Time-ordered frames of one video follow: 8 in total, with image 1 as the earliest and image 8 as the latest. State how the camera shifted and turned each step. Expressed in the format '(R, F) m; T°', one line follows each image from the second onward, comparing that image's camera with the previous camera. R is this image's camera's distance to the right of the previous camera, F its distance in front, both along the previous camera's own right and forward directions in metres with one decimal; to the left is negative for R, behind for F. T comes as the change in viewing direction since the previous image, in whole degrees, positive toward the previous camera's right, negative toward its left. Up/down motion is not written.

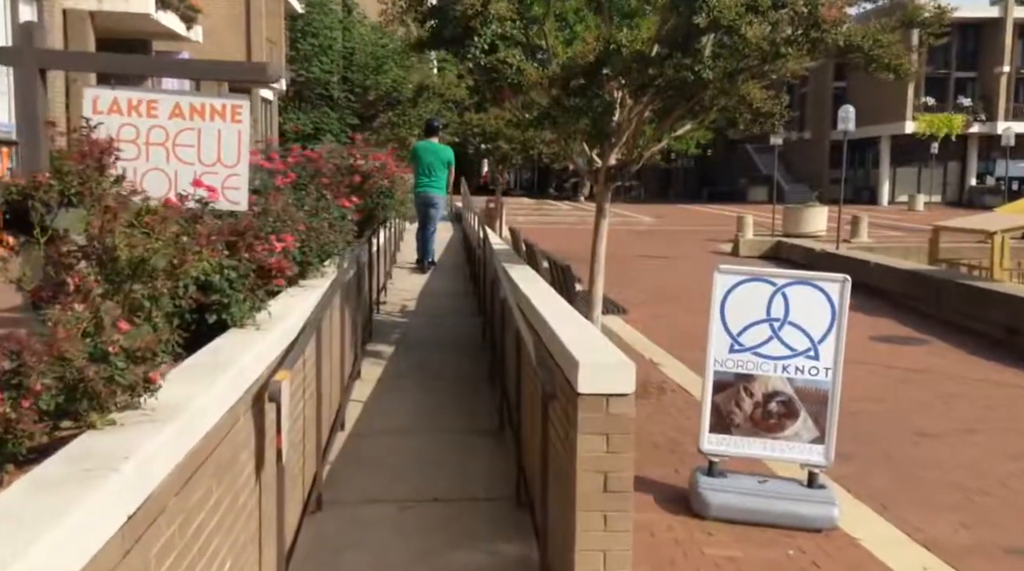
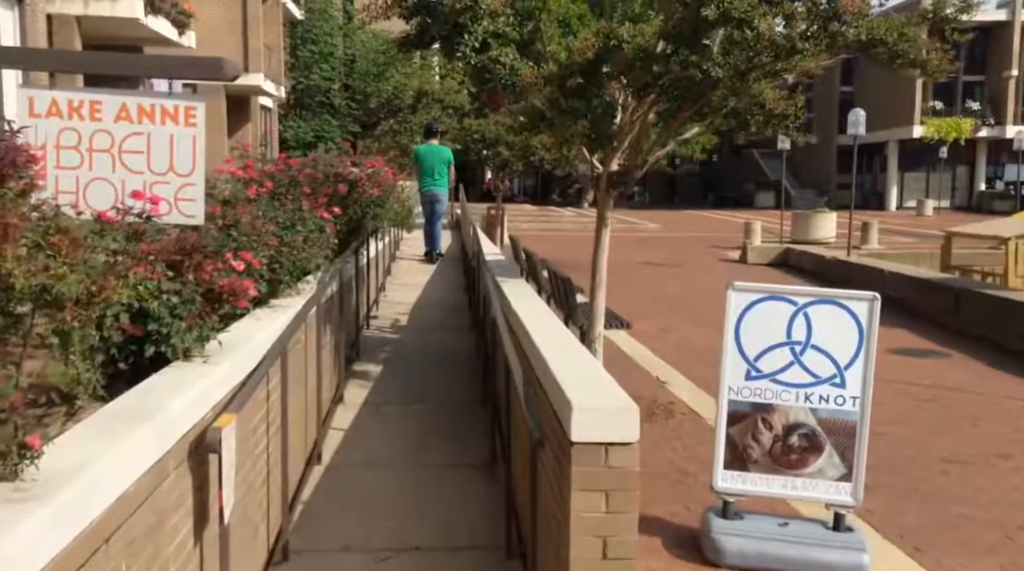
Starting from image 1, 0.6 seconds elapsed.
(+0.1, +0.6) m; 0°
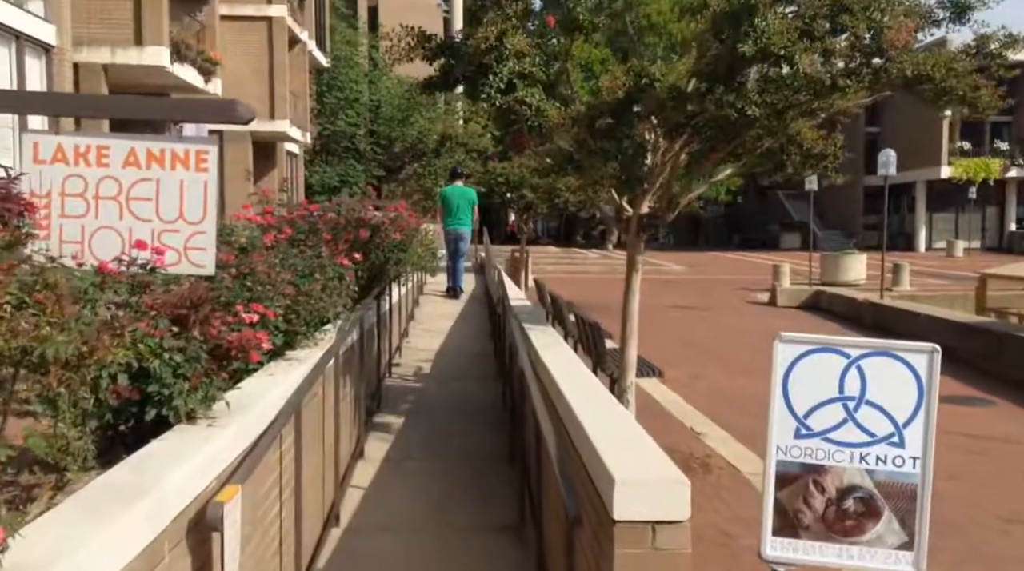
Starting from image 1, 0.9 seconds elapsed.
(0.0, +0.3) m; -1°
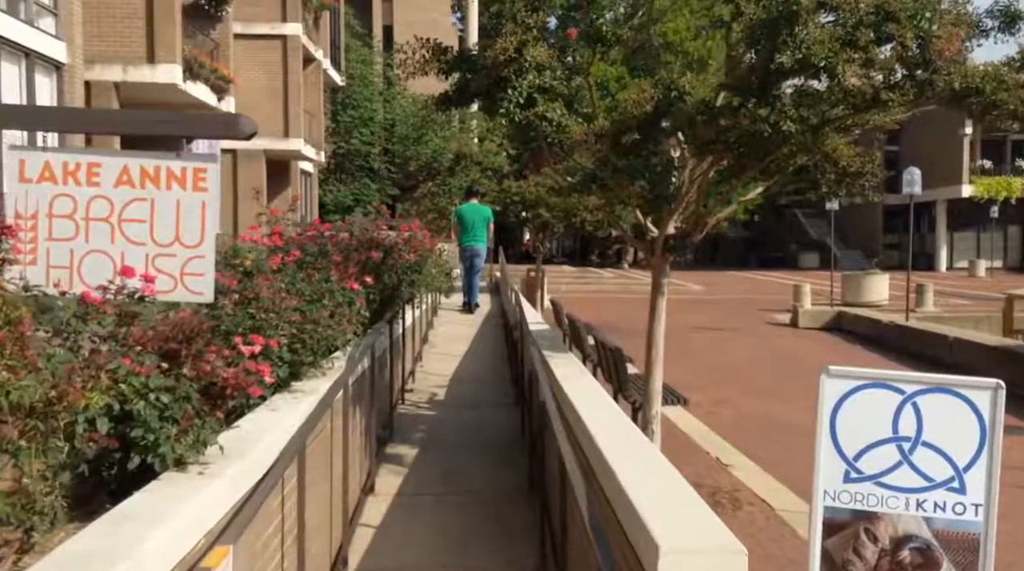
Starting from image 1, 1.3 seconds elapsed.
(0.0, +0.4) m; -1°
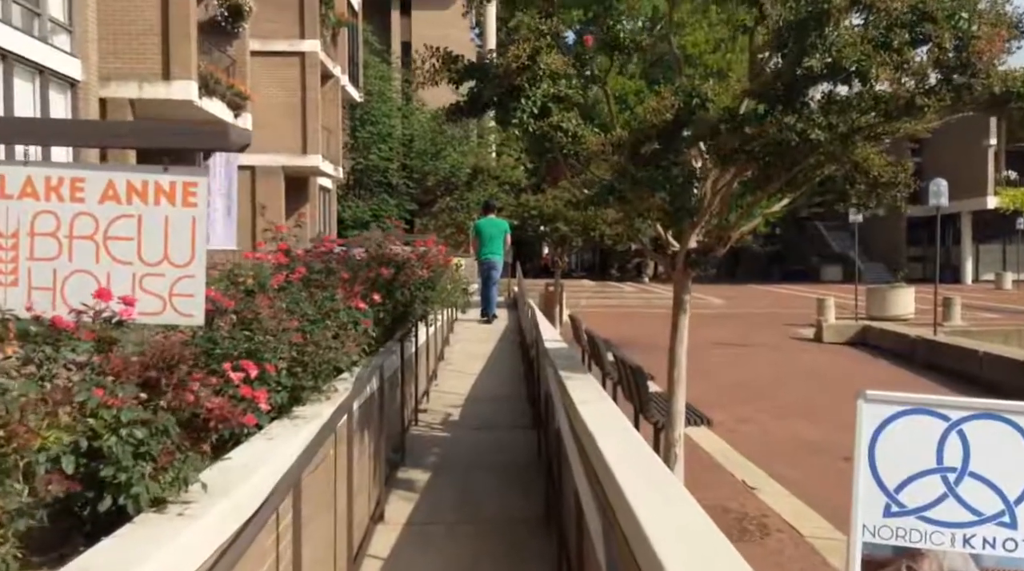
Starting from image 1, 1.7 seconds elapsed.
(0.0, +0.3) m; -1°
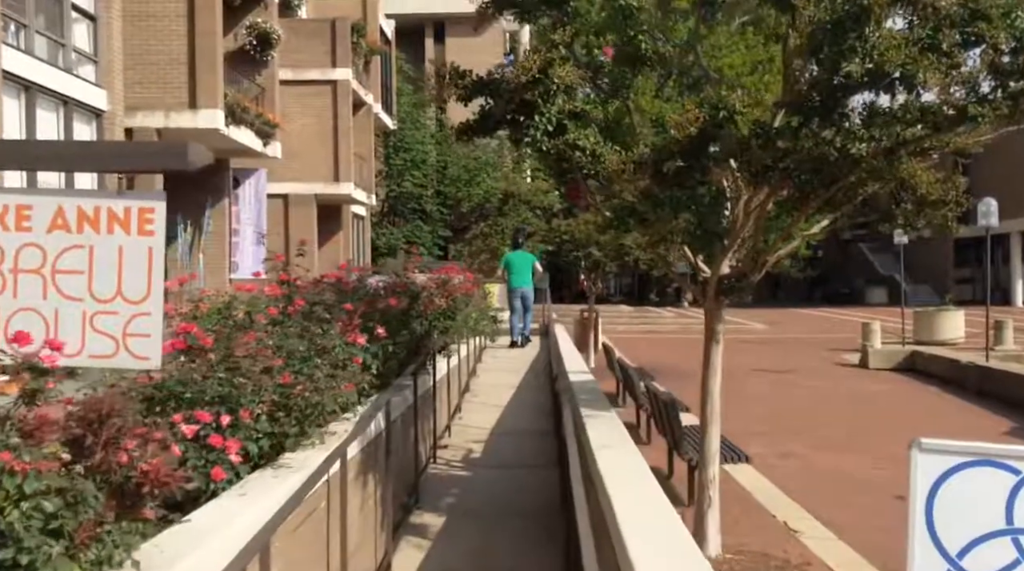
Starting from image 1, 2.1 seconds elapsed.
(+0.1, +0.5) m; -2°
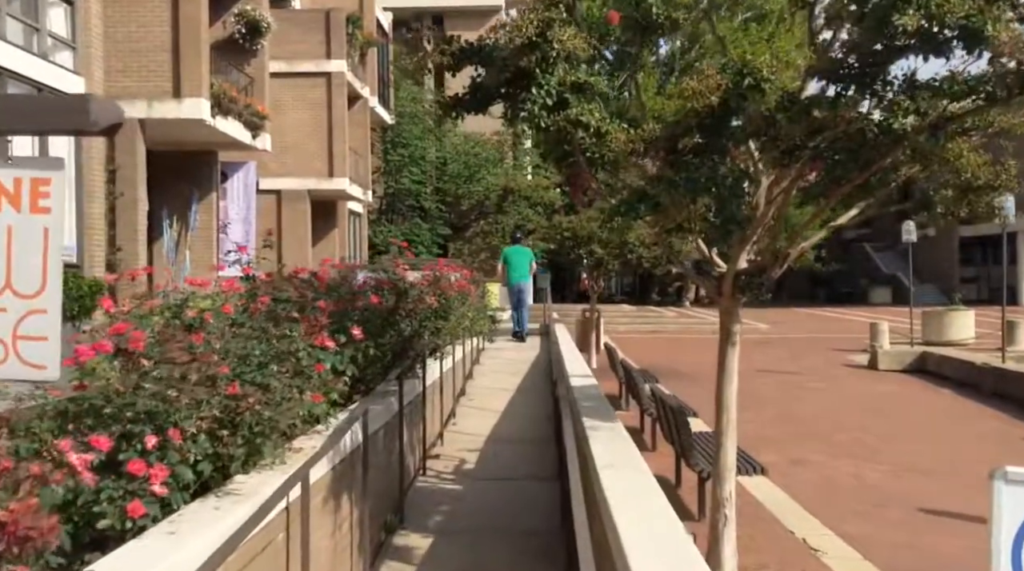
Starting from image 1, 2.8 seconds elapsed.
(0.0, +0.8) m; 0°
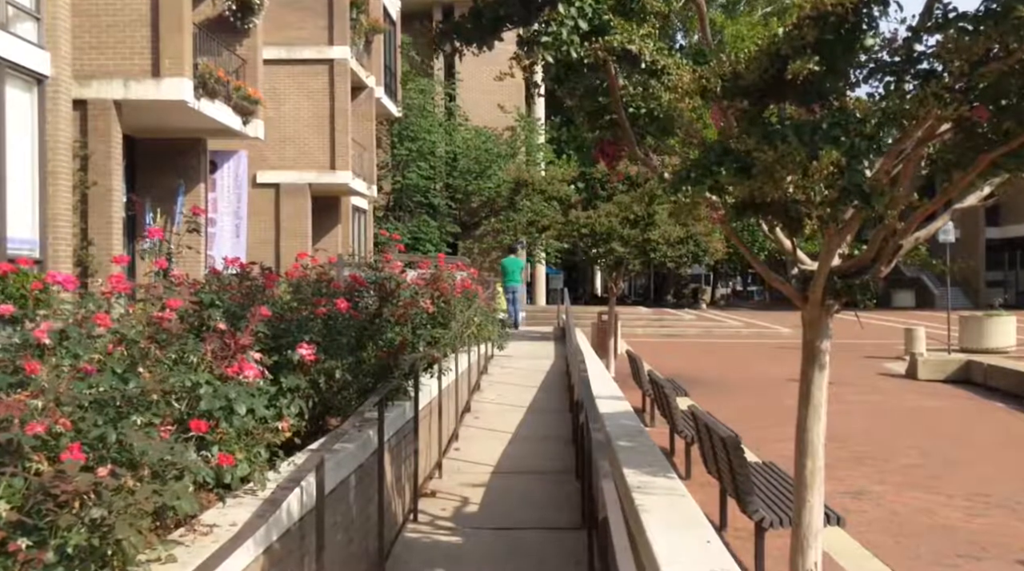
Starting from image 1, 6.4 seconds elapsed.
(0.0, +1.7) m; -1°
